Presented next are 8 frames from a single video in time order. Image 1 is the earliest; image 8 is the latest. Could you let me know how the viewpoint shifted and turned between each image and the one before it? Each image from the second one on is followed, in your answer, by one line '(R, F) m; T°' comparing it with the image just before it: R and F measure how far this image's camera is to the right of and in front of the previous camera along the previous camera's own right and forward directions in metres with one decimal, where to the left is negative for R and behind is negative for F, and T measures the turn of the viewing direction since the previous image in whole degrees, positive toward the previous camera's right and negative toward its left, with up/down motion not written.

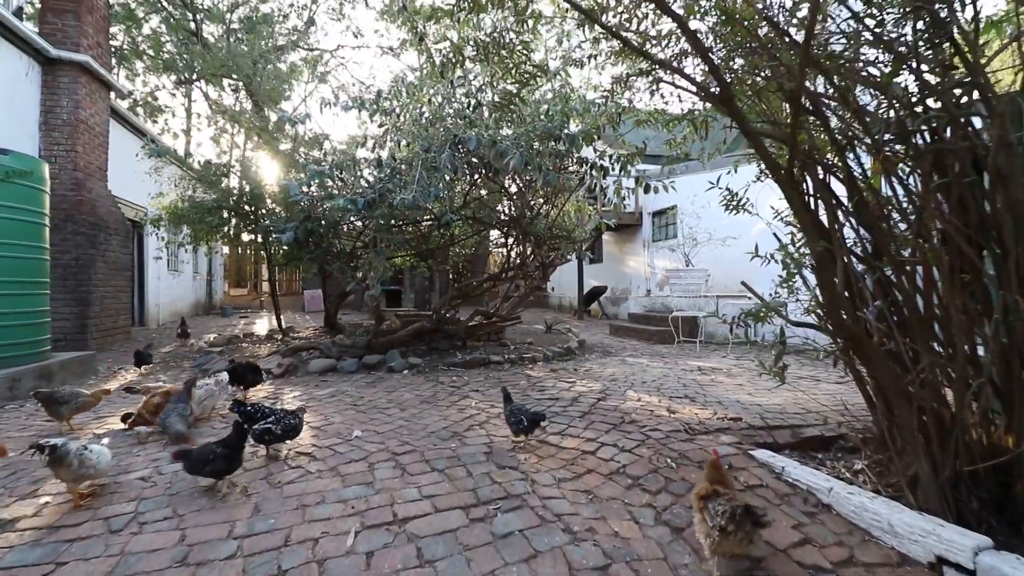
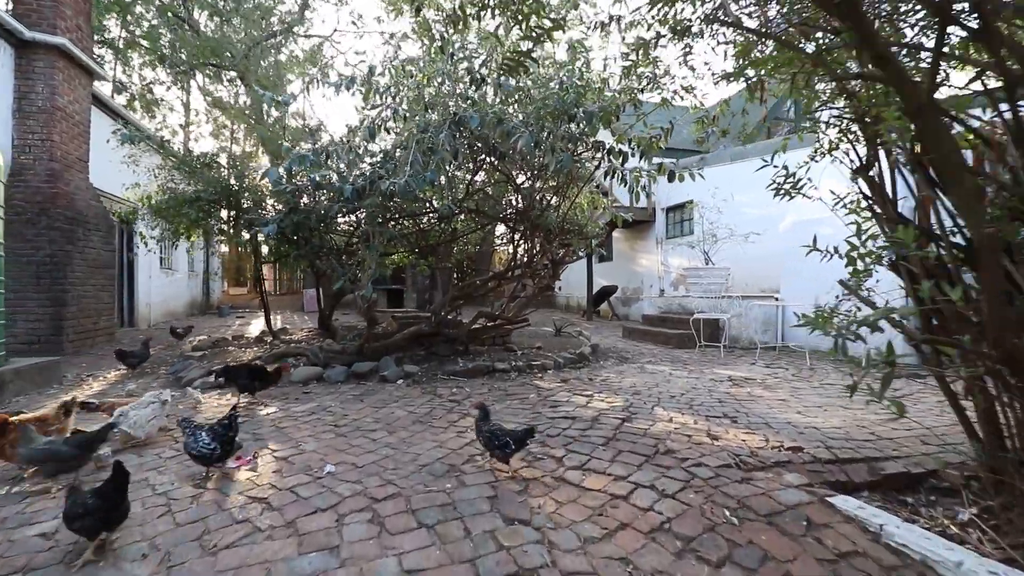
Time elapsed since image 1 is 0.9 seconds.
(0.0, +0.6) m; -1°
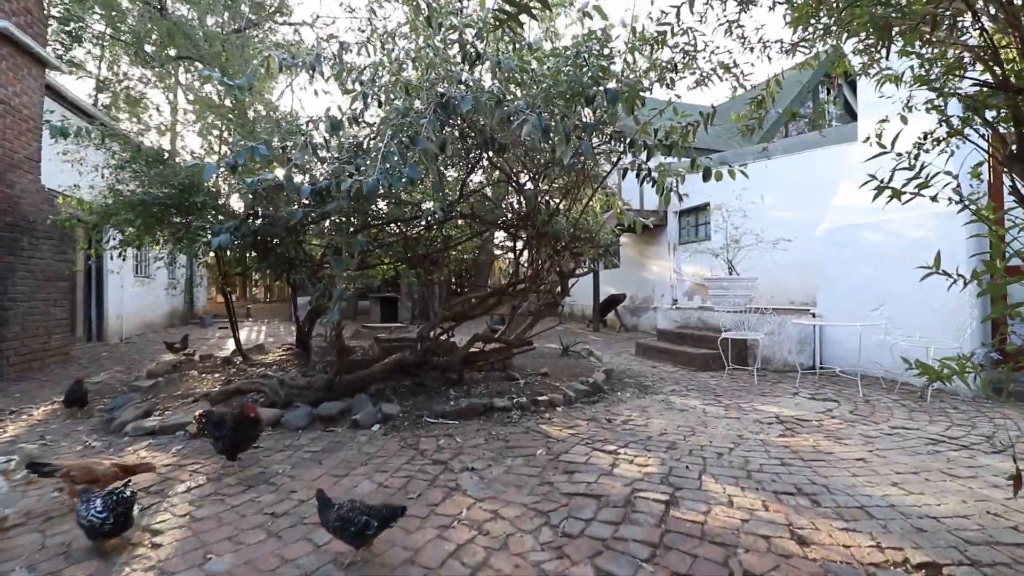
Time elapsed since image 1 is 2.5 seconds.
(0.0, +0.8) m; 0°
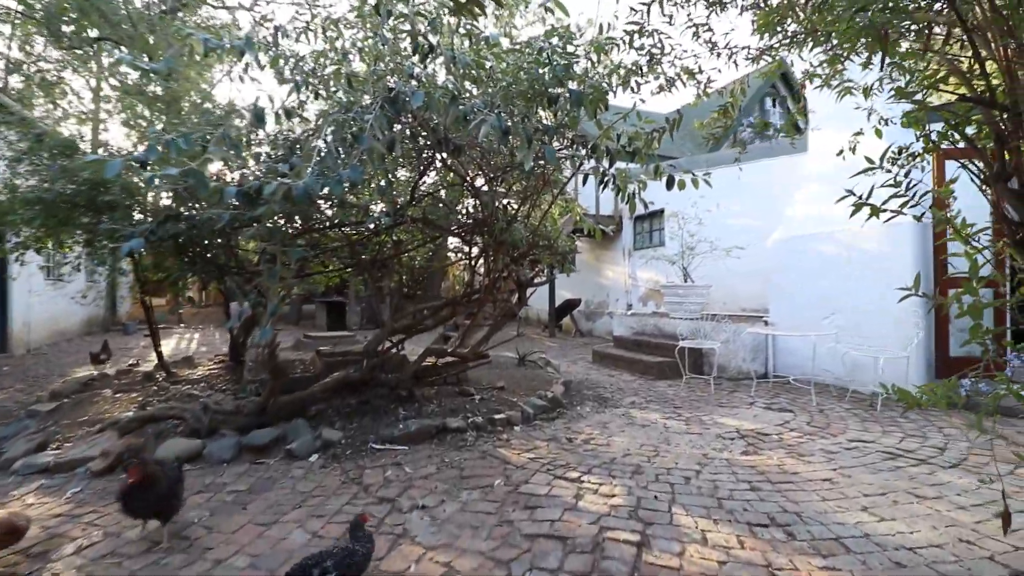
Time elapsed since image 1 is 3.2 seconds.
(0.0, +0.3) m; +5°
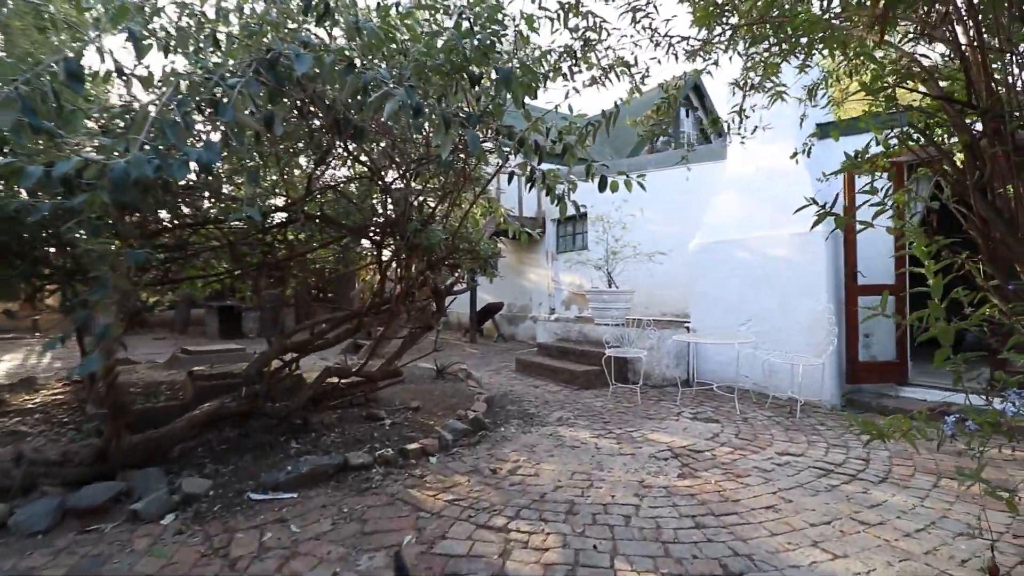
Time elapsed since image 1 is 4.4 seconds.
(0.0, +0.5) m; +9°
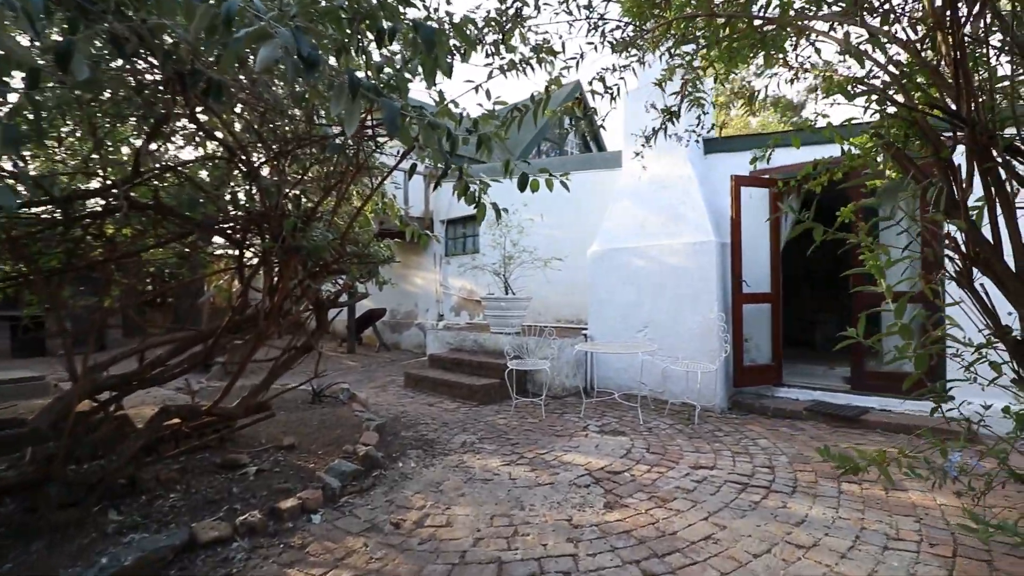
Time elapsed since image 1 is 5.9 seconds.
(-0.2, +0.5) m; +14°
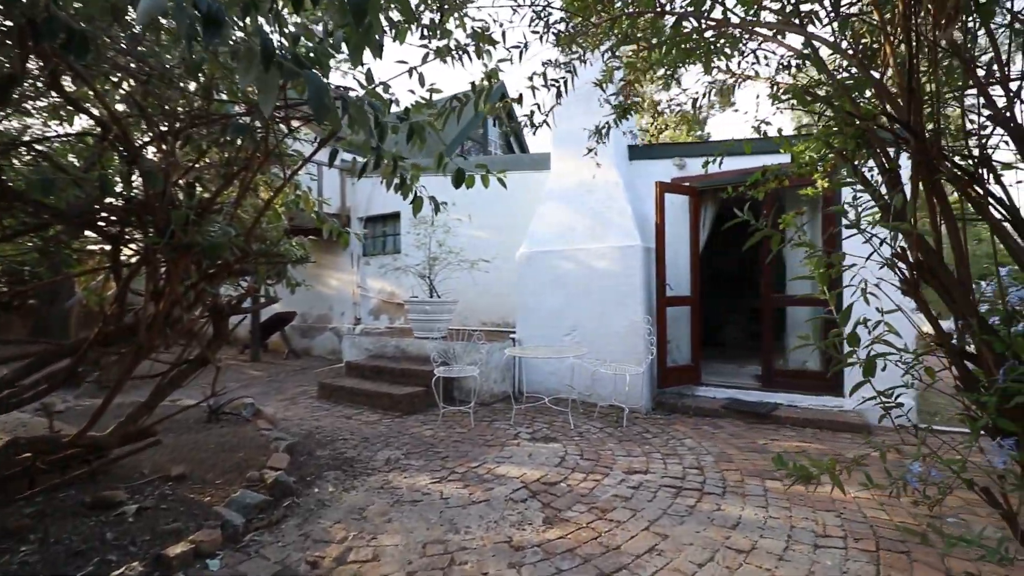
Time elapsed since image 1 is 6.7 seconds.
(-0.1, +0.2) m; +10°
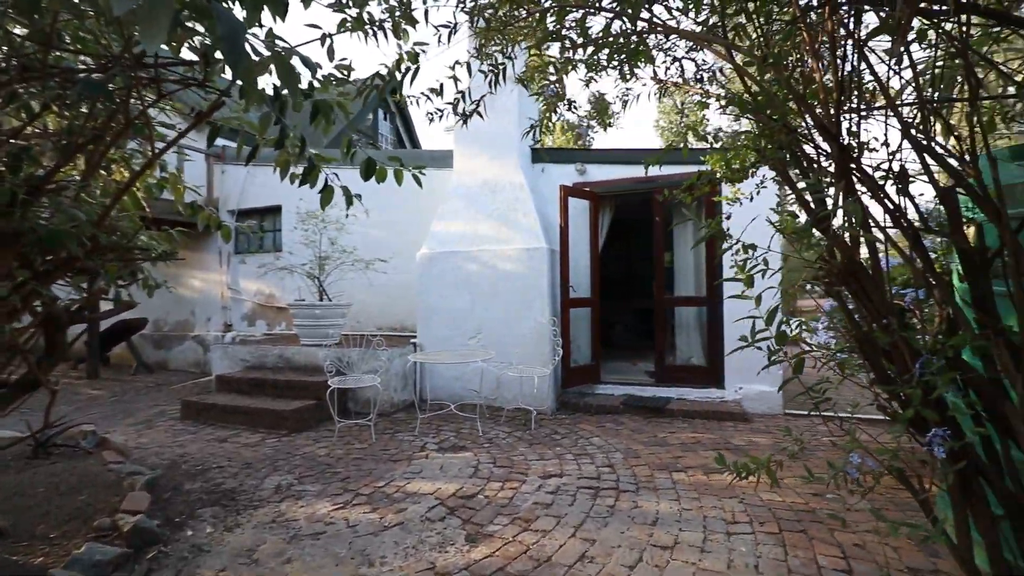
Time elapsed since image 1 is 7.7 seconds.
(-0.2, +0.2) m; +13°
